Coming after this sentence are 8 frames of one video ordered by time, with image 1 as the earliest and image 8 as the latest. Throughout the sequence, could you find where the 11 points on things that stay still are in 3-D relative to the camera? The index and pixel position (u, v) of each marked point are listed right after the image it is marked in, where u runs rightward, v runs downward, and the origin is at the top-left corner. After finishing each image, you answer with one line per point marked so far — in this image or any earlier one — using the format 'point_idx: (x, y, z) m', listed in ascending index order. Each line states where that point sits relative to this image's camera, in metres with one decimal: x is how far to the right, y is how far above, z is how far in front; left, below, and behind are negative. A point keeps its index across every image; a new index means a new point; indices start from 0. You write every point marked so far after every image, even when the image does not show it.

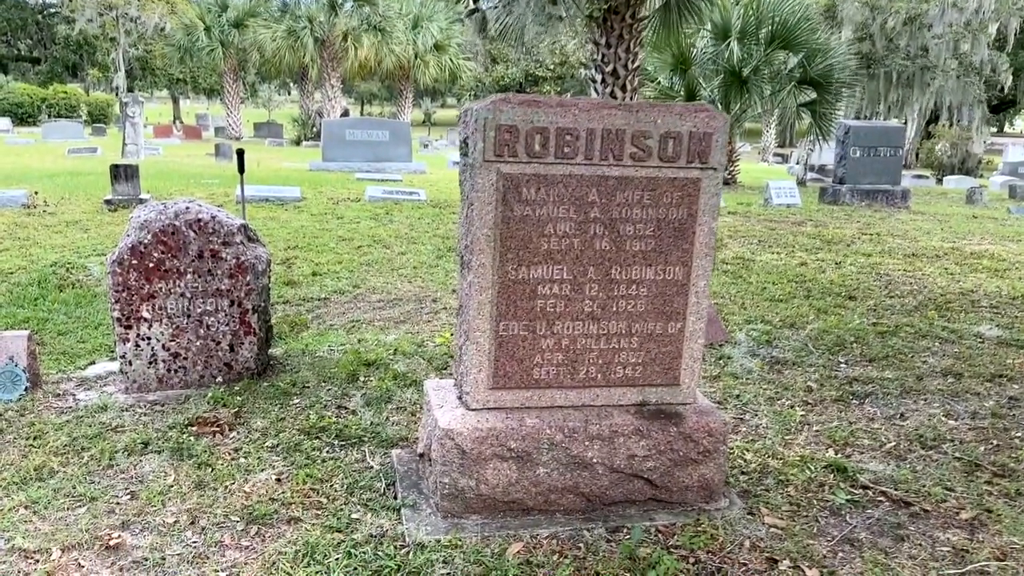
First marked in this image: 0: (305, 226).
0: (-2.3, +0.7, +9.2) m
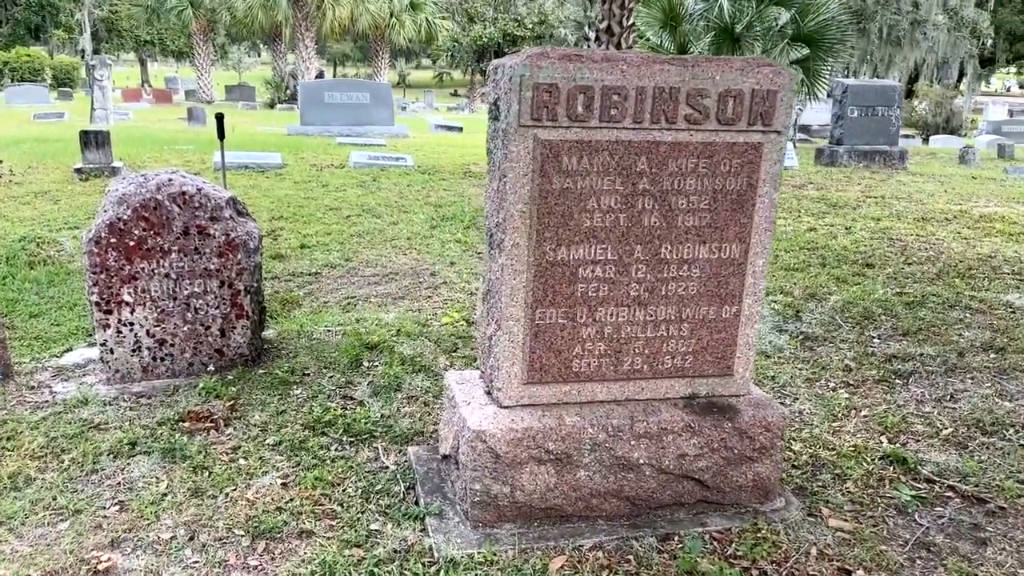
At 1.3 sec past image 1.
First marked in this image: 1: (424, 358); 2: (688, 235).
0: (-2.3, +1.0, +8.8) m
1: (-0.4, -0.4, +4.3) m
2: (+0.6, +0.2, +2.6) m
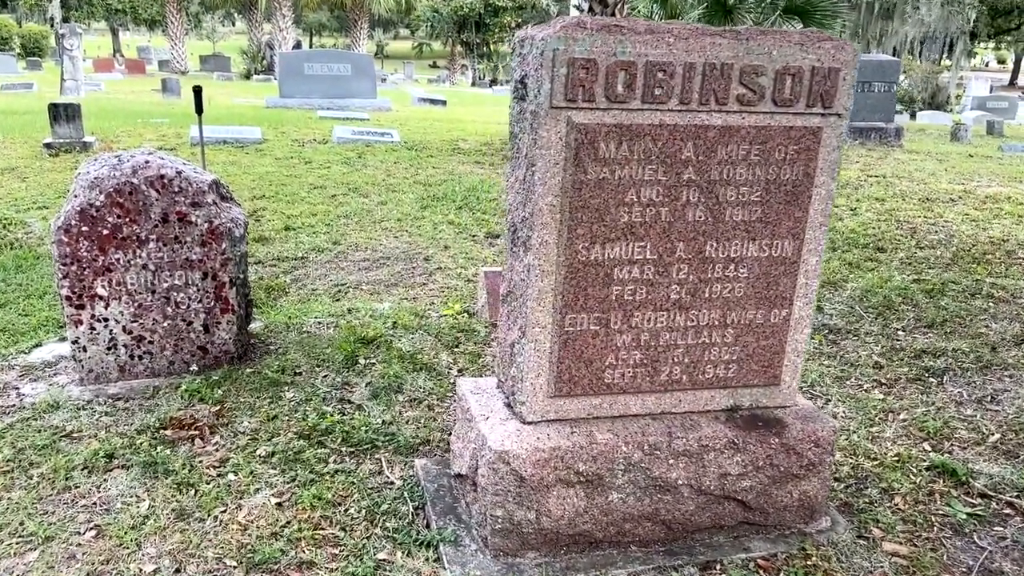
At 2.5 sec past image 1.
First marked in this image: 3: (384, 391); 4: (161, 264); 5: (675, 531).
0: (-2.4, +1.2, +8.4) m
1: (-0.4, -0.3, +4.0) m
2: (+0.6, +0.2, +2.3) m
3: (-0.5, -0.4, +3.5) m
4: (-1.5, +0.1, +3.5) m
5: (+0.5, -0.7, +2.5) m
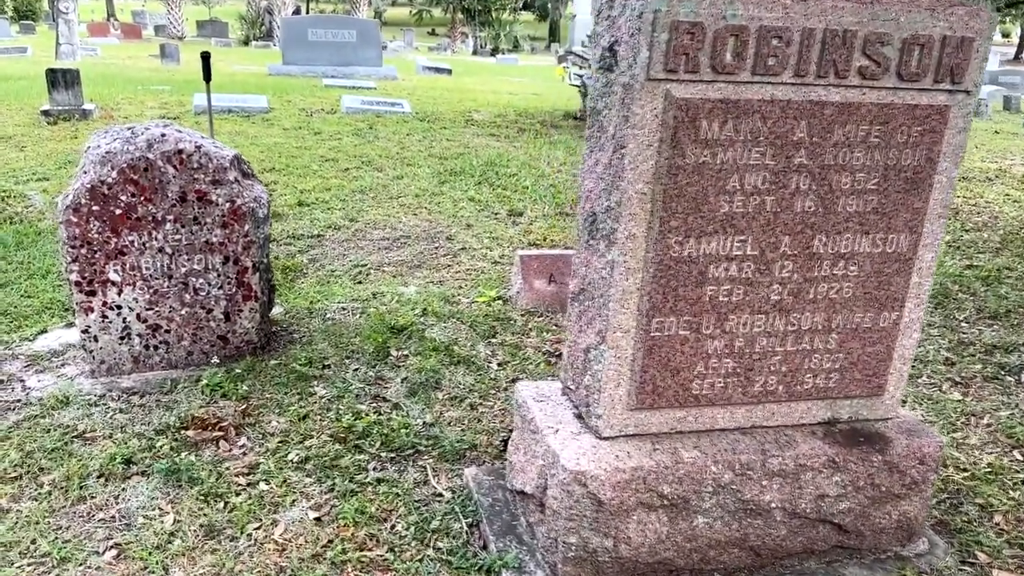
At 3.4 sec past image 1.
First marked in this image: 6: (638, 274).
0: (-2.2, +1.4, +8.0) m
1: (-0.2, -0.3, +3.7) m
2: (+0.8, +0.2, +2.1) m
3: (-0.4, -0.4, +3.3) m
4: (-1.3, +0.2, +3.2) m
5: (+0.7, -0.7, +2.3) m
6: (+0.3, 0.0, +2.0) m
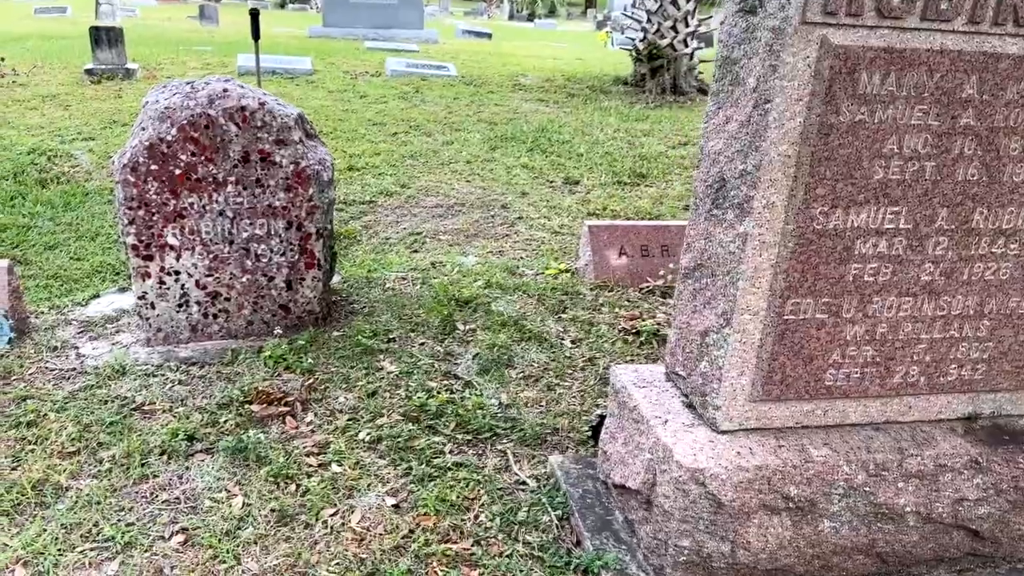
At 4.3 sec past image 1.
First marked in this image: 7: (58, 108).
0: (-1.7, +1.7, +7.8) m
1: (+0.1, -0.1, +3.5) m
2: (+1.1, +0.2, +1.8) m
3: (-0.1, -0.3, +3.1) m
4: (-1.0, +0.3, +3.1) m
5: (+0.9, -0.7, +2.0) m
6: (+0.6, +0.1, +1.8) m
7: (-3.8, +1.5, +7.1) m
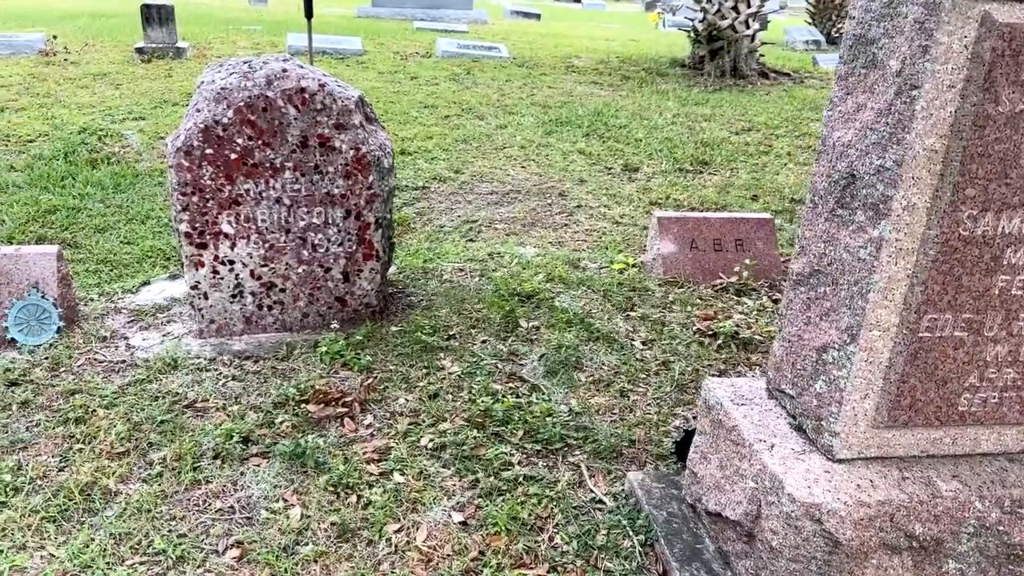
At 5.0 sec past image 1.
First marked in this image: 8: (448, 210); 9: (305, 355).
0: (-1.2, +1.8, +7.7) m
1: (+0.3, -0.1, +3.3) m
2: (+1.3, +0.2, +1.6) m
3: (+0.2, -0.3, +2.9) m
4: (-0.7, +0.3, +2.9) m
5: (+1.1, -0.7, +1.8) m
6: (+0.7, +0.1, +1.5) m
7: (-3.4, +1.7, +7.0) m
8: (-0.4, +0.5, +4.9) m
9: (-0.7, -0.2, +2.9) m
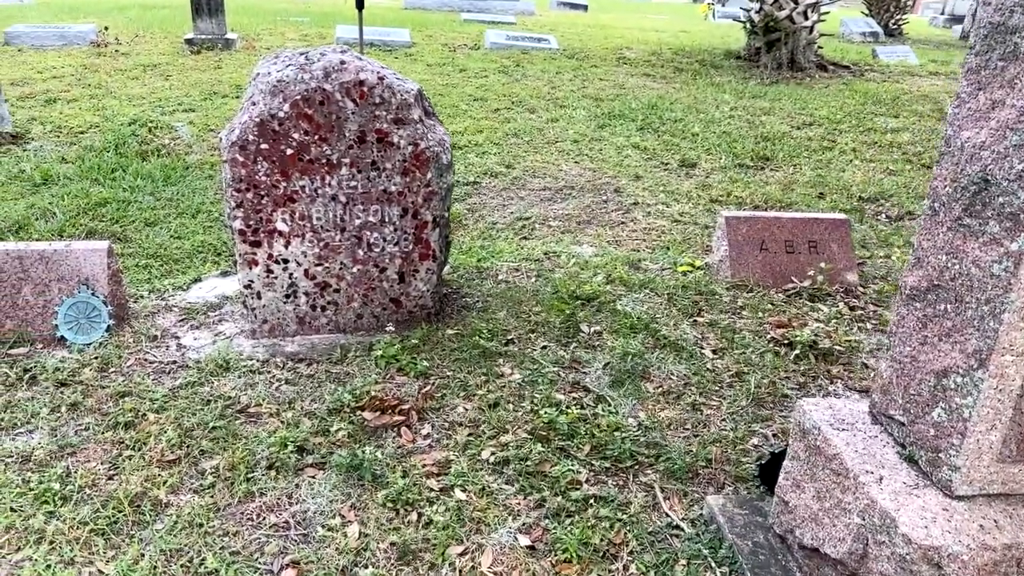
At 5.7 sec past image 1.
0: (-0.8, +1.9, +7.6) m
1: (+0.6, -0.1, +3.1) m
2: (+1.4, +0.1, +1.3) m
3: (+0.4, -0.3, +2.7) m
4: (-0.5, +0.3, +2.8) m
5: (+1.2, -0.7, +1.6) m
6: (+0.9, 0.0, +1.4) m
7: (-2.9, +1.7, +7.0) m
8: (-0.1, +0.5, +4.7) m
9: (-0.5, -0.2, +2.8) m
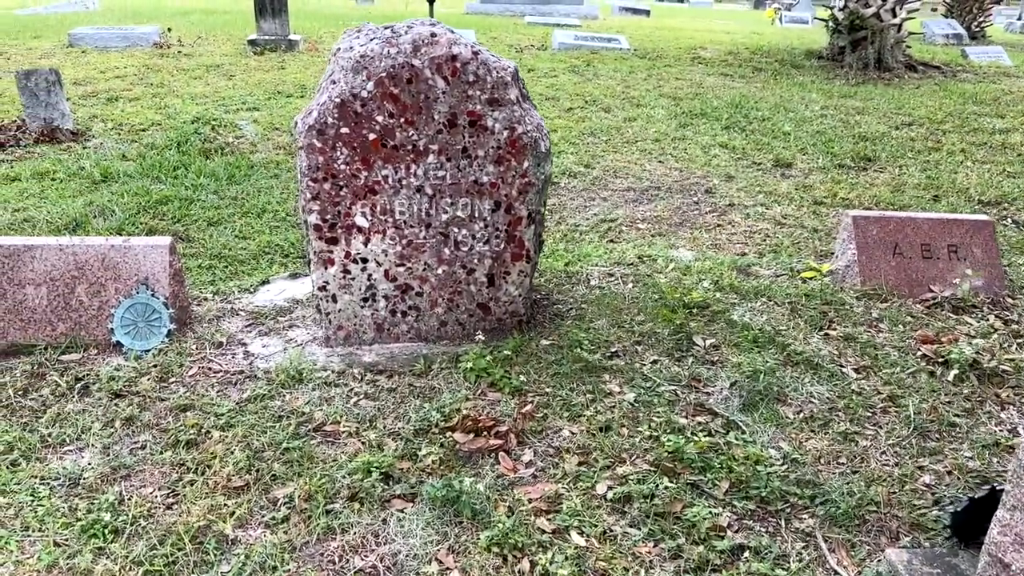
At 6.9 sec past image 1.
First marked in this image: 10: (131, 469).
0: (-0.2, +1.8, +7.3) m
1: (+0.9, -0.2, +2.7) m
2: (+1.6, +0.1, +0.9) m
3: (+0.7, -0.3, +2.3) m
4: (-0.2, +0.3, +2.4) m
5: (+1.5, -0.7, +1.2) m
6: (+1.1, 0.0, +0.9) m
7: (-2.3, +1.7, +6.8) m
8: (+0.4, +0.4, +4.4) m
9: (-0.2, -0.2, +2.5) m
10: (-0.9, -0.4, +2.0) m
